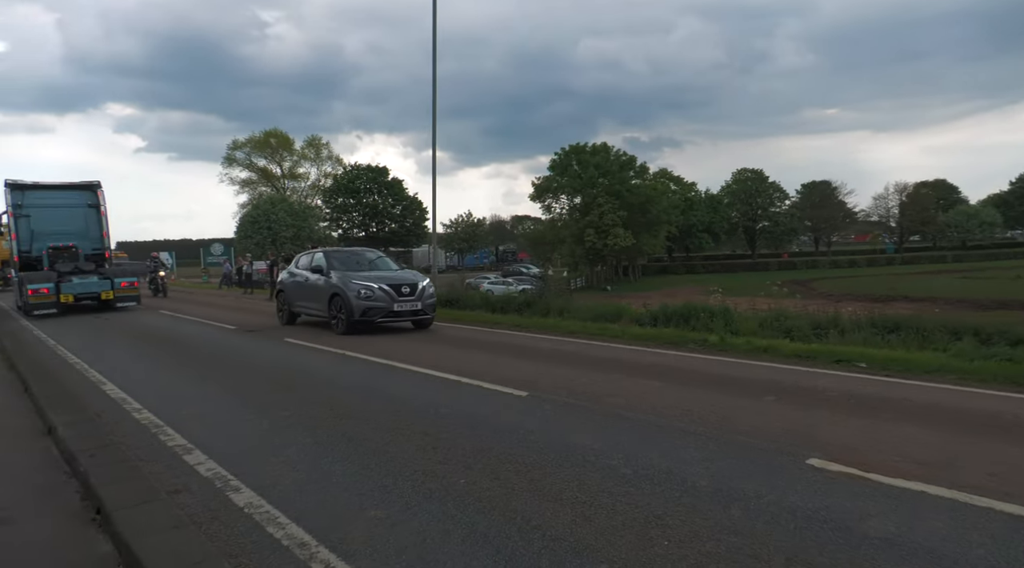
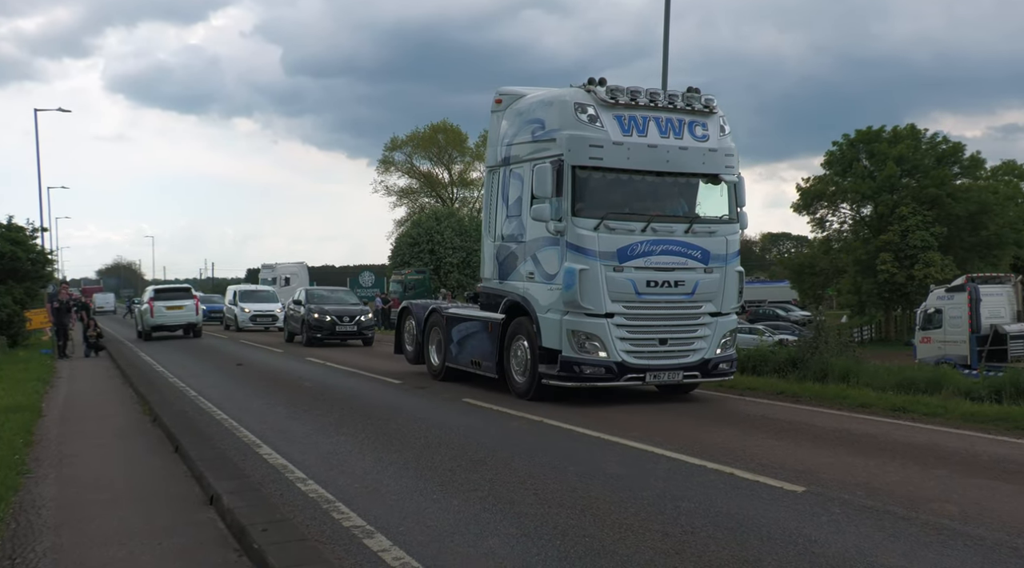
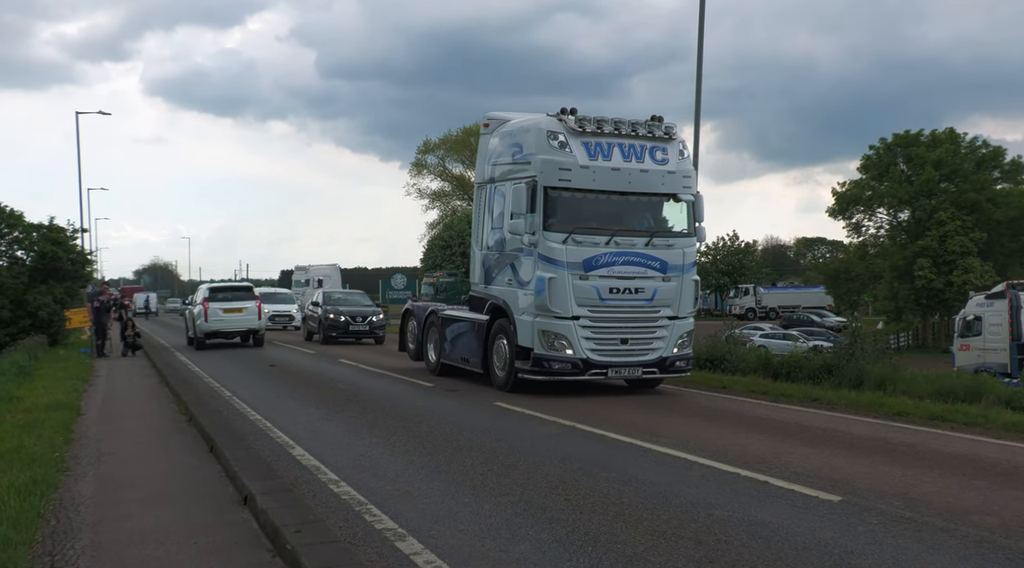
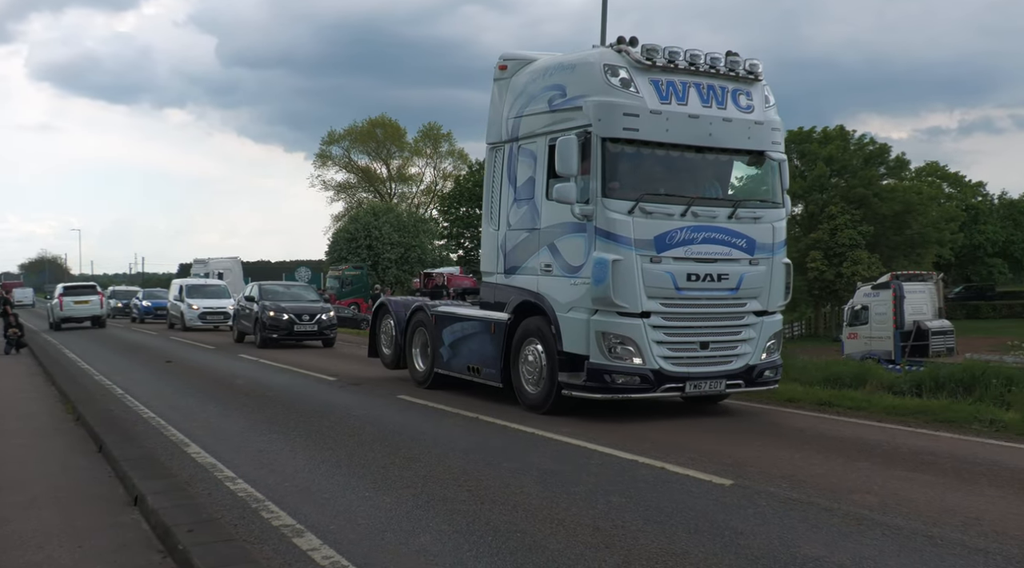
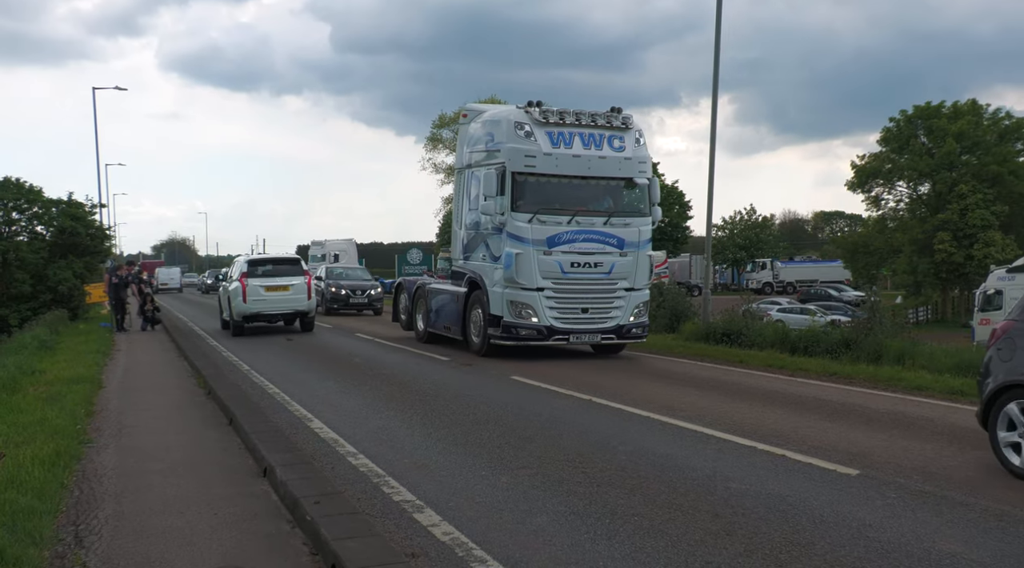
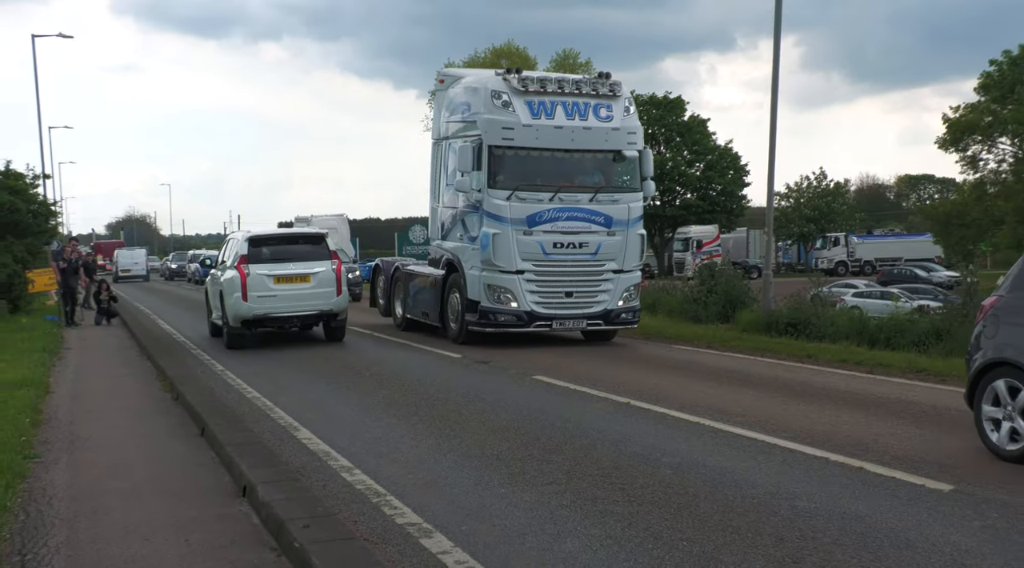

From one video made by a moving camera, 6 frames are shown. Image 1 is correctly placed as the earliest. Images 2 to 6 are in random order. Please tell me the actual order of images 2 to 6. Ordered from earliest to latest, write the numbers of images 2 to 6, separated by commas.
6, 5, 3, 2, 4
